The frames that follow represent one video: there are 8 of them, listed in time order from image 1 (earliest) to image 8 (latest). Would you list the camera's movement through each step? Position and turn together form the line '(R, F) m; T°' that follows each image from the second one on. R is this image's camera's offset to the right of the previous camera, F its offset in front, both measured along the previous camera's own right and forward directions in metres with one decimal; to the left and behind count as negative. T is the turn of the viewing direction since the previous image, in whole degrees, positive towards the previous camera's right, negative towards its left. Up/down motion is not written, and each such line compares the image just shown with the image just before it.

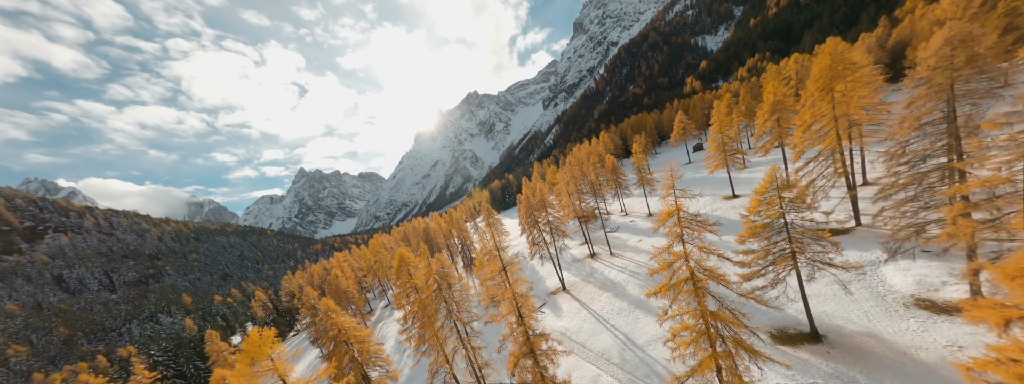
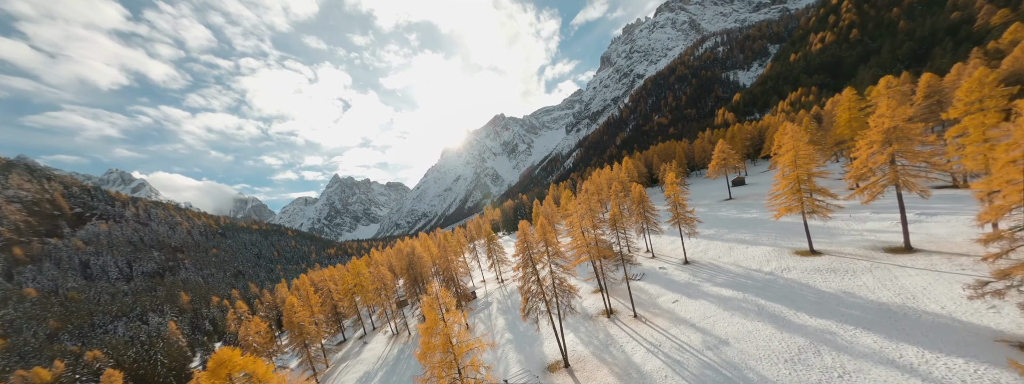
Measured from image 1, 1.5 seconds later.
(+2.1, +8.8) m; -4°
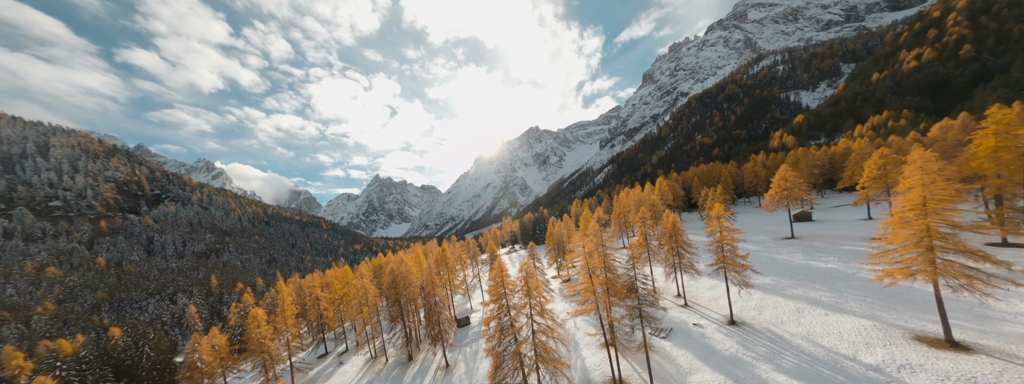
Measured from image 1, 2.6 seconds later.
(+3.6, +7.3) m; -6°
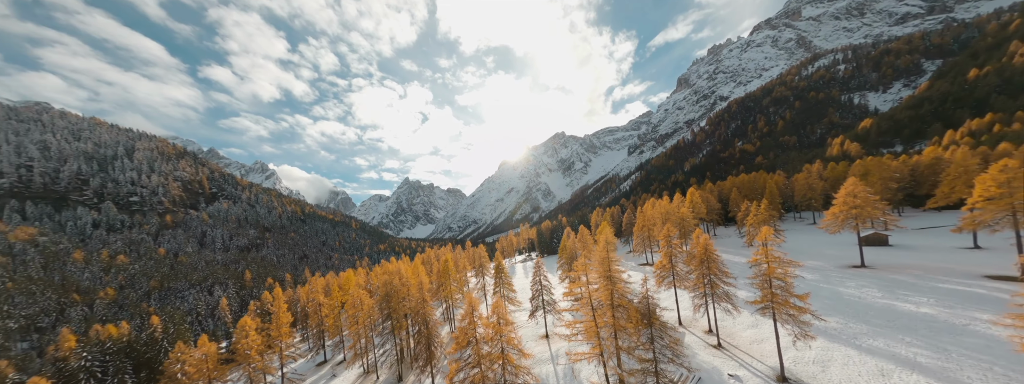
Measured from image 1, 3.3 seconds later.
(+3.0, +4.5) m; -5°
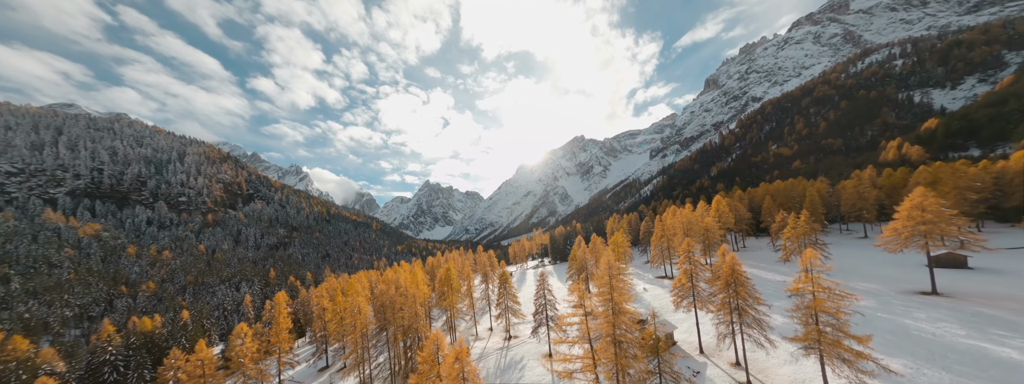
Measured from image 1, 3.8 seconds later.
(+2.3, +2.8) m; -4°
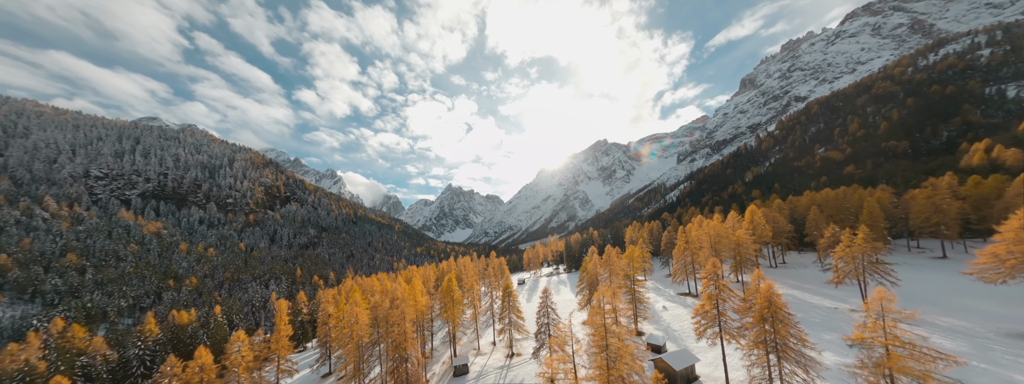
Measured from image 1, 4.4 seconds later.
(+2.7, +3.1) m; -5°
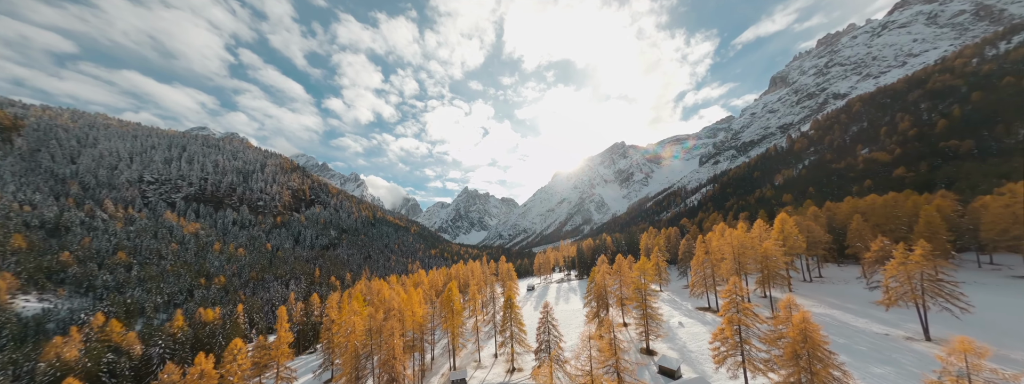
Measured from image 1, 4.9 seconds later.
(+2.2, +2.4) m; -4°
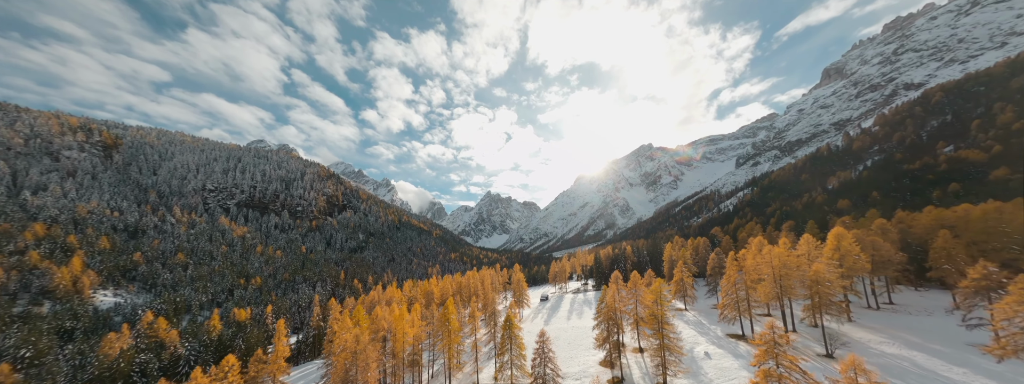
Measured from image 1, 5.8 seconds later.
(+3.5, +3.9) m; -5°
